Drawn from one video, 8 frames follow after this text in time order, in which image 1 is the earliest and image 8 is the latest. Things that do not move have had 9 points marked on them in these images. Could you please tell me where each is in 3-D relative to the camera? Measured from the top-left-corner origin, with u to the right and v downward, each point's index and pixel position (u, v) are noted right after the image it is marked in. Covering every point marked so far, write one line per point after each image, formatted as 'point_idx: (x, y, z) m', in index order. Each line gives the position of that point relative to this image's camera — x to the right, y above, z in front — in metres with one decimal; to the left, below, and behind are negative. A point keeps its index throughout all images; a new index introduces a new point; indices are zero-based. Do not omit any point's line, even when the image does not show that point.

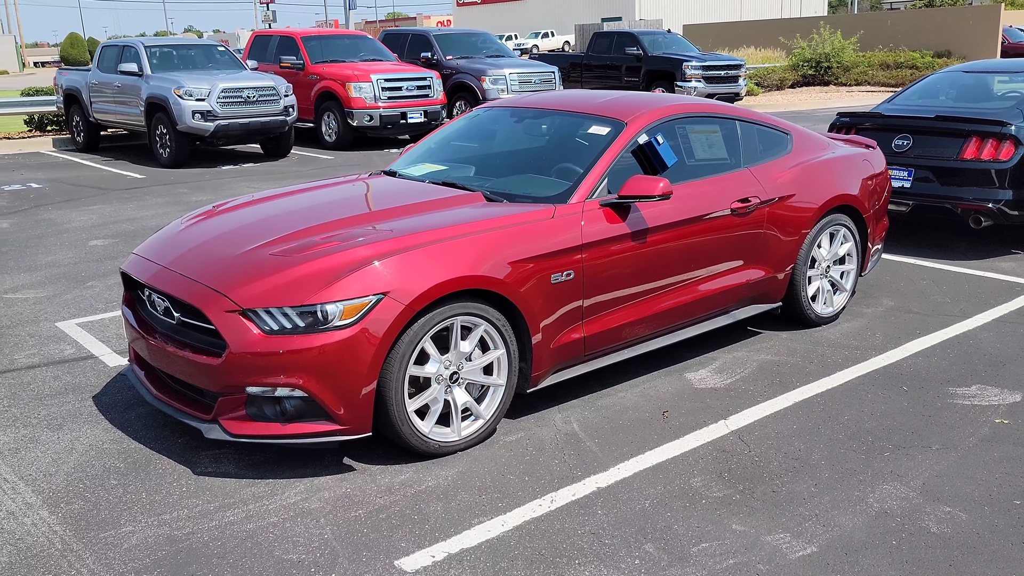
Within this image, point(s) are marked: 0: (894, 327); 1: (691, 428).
0: (+2.3, -0.2, +5.6) m
1: (+0.8, -0.6, +4.1) m
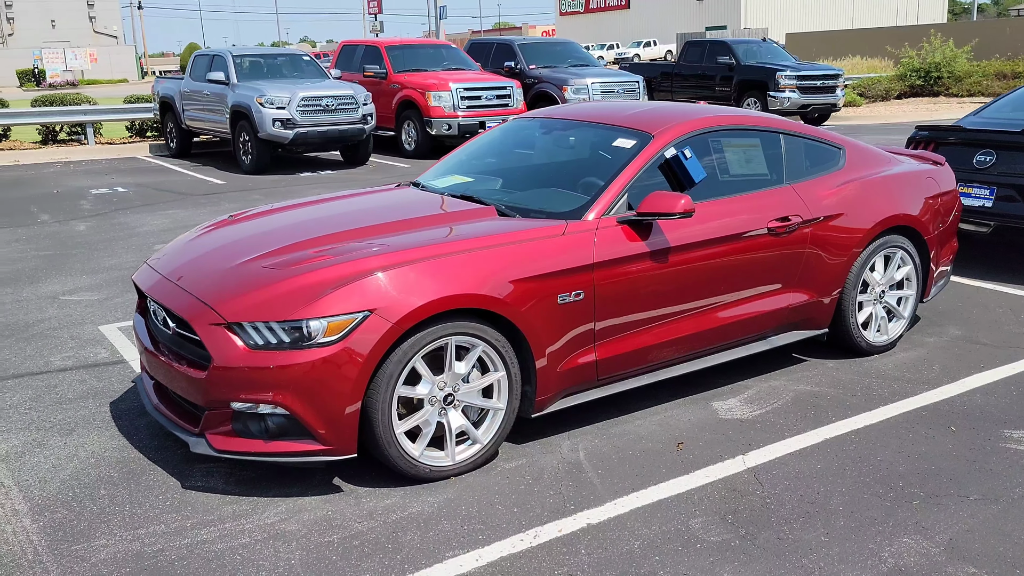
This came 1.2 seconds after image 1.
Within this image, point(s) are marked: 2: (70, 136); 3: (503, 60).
0: (+2.5, -0.4, +5.2) m
1: (+0.8, -0.7, +3.8) m
2: (-8.7, +3.0, +18.3) m
3: (-0.2, +4.4, +17.9) m
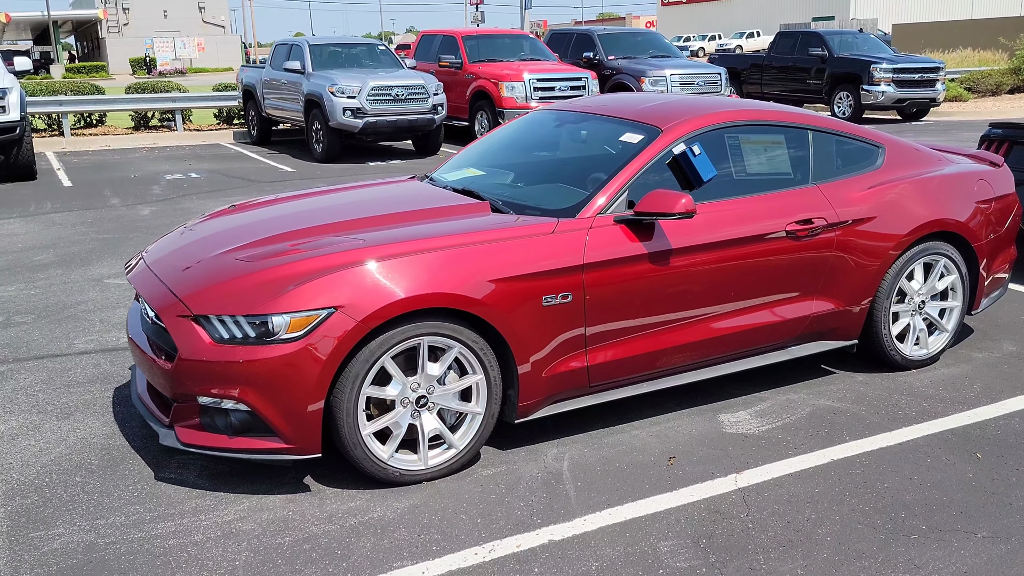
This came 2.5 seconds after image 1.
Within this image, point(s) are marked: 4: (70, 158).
0: (+2.5, -0.5, +4.7) m
1: (+0.7, -0.8, +3.6) m
2: (-7.1, +3.4, +18.9) m
3: (+1.3, +4.5, +17.7) m
4: (-7.1, +2.1, +14.8) m
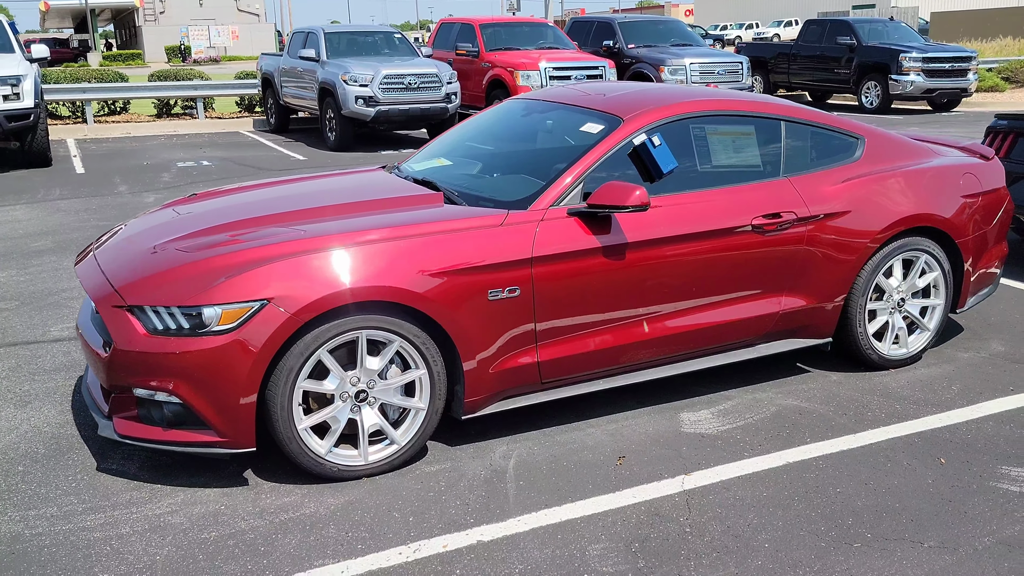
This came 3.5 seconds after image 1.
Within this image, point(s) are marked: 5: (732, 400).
0: (+2.3, -0.4, +4.6) m
1: (+0.5, -0.7, +3.5) m
2: (-6.7, +3.7, +19.0) m
3: (+1.7, +4.7, +17.5) m
4: (-6.8, +2.3, +15.0) m
5: (+1.0, -0.5, +4.3) m
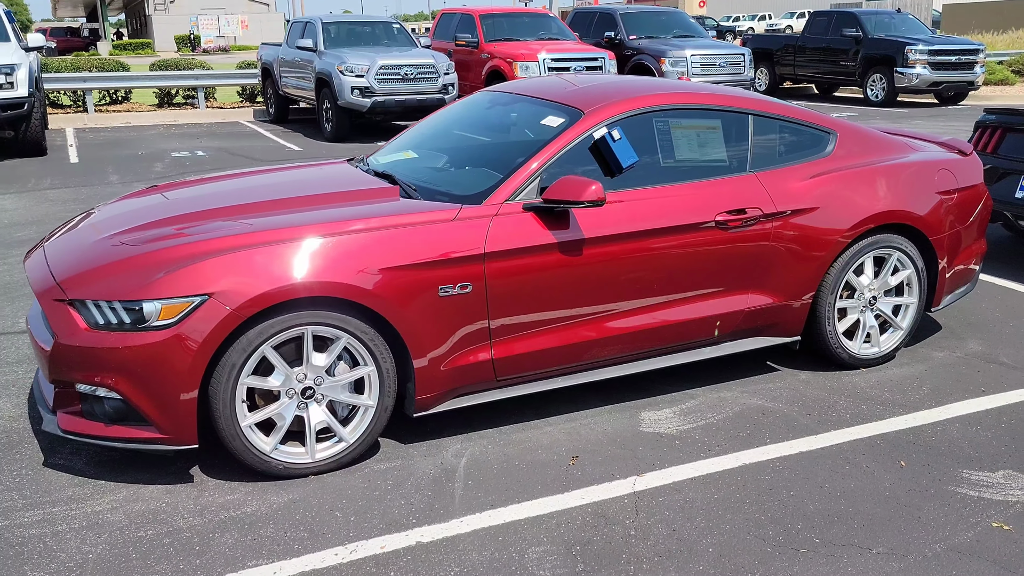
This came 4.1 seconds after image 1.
0: (+2.1, -0.4, +4.5) m
1: (+0.3, -0.7, +3.4) m
2: (-6.7, +3.9, +19.0) m
3: (+1.7, +4.8, +17.3) m
4: (-6.9, +2.5, +15.0) m
5: (+0.8, -0.5, +4.2) m
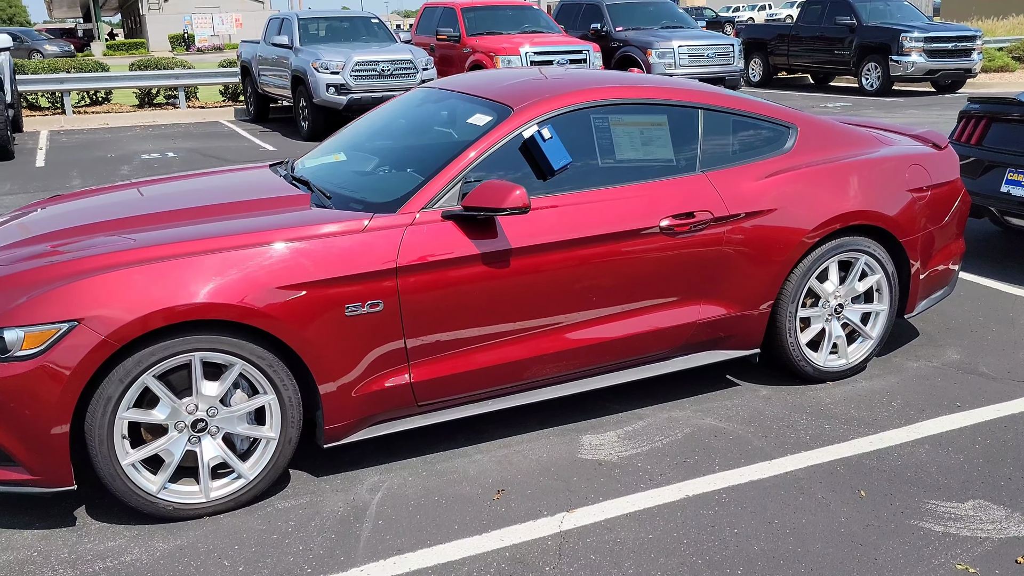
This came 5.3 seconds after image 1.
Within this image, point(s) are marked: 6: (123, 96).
0: (+1.9, -0.5, +4.1) m
1: (0.0, -0.8, +3.1) m
2: (-7.0, +3.8, +18.7) m
3: (+1.4, +4.9, +17.0) m
4: (-7.1, +2.4, +14.7) m
5: (+0.6, -0.5, +3.9) m
6: (-8.3, +4.1, +19.9) m
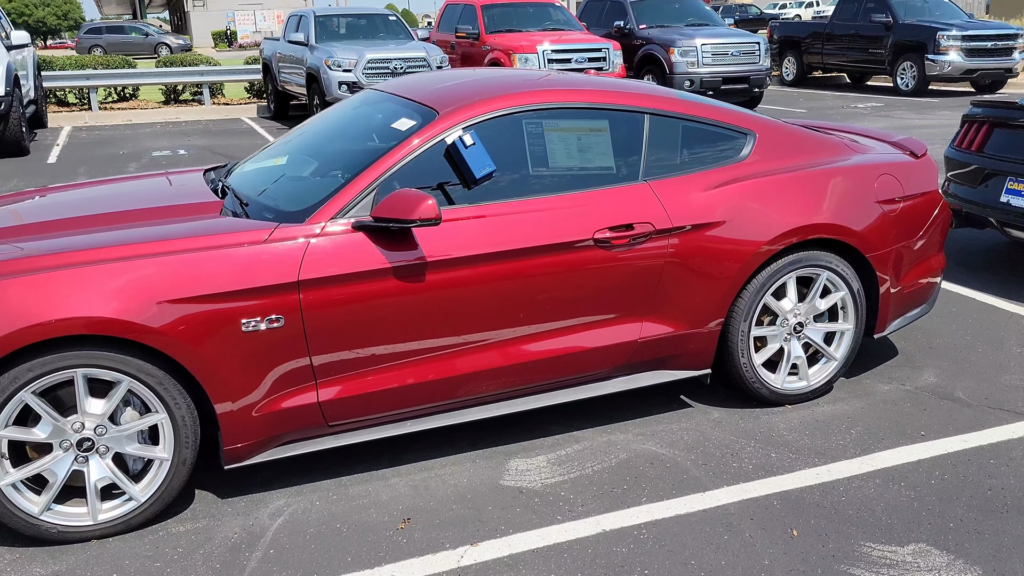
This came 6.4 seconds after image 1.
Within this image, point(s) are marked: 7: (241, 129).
0: (+1.6, -0.5, +3.9) m
1: (-0.3, -0.8, +2.9) m
2: (-6.5, +3.9, +18.8) m
3: (+1.8, +4.8, +16.7) m
4: (-6.9, +2.5, +14.8) m
5: (+0.3, -0.6, +3.6) m
6: (-7.8, +4.2, +20.1) m
7: (-4.4, +2.6, +15.1) m
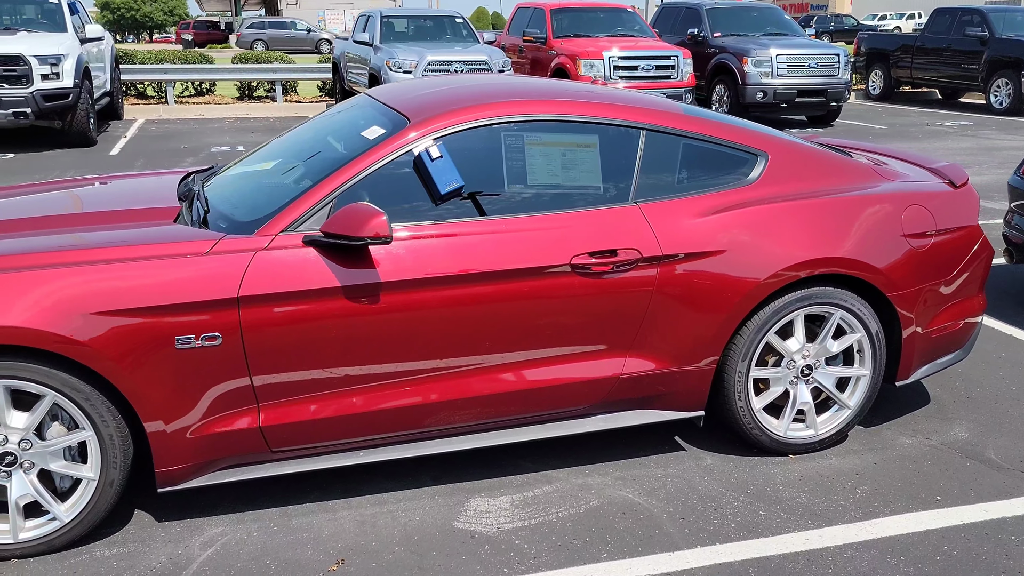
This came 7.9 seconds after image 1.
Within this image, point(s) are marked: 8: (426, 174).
0: (+1.5, -0.7, +3.4) m
1: (-0.5, -0.9, +2.7) m
2: (-5.1, +4.0, +19.0) m
3: (+3.1, +4.6, +16.2) m
4: (-5.8, +2.6, +15.1) m
5: (+0.1, -0.7, +3.4) m
6: (-6.2, +4.4, +20.5) m
7: (-3.4, +2.6, +15.2) m
8: (-0.3, +0.4, +3.1) m
